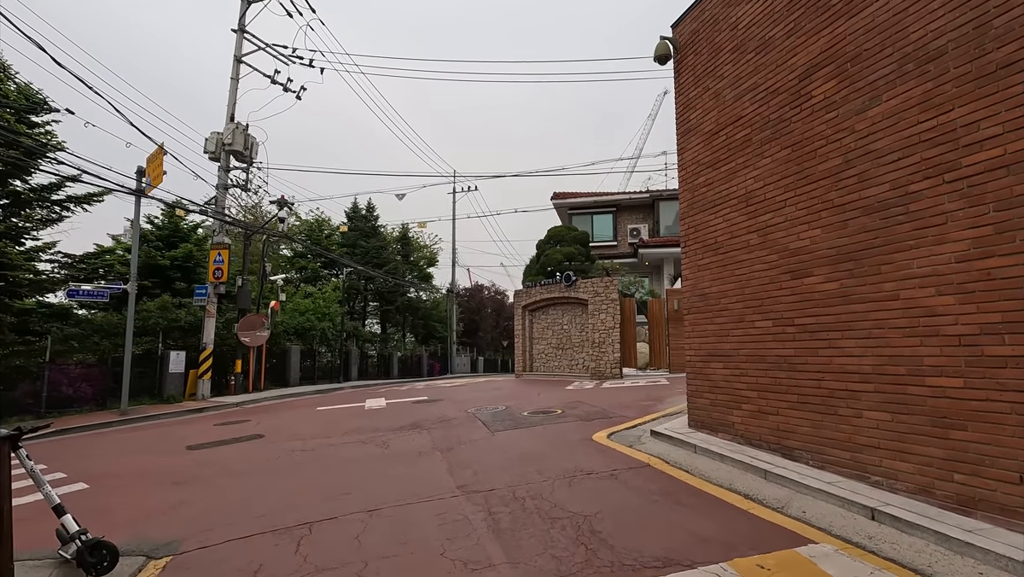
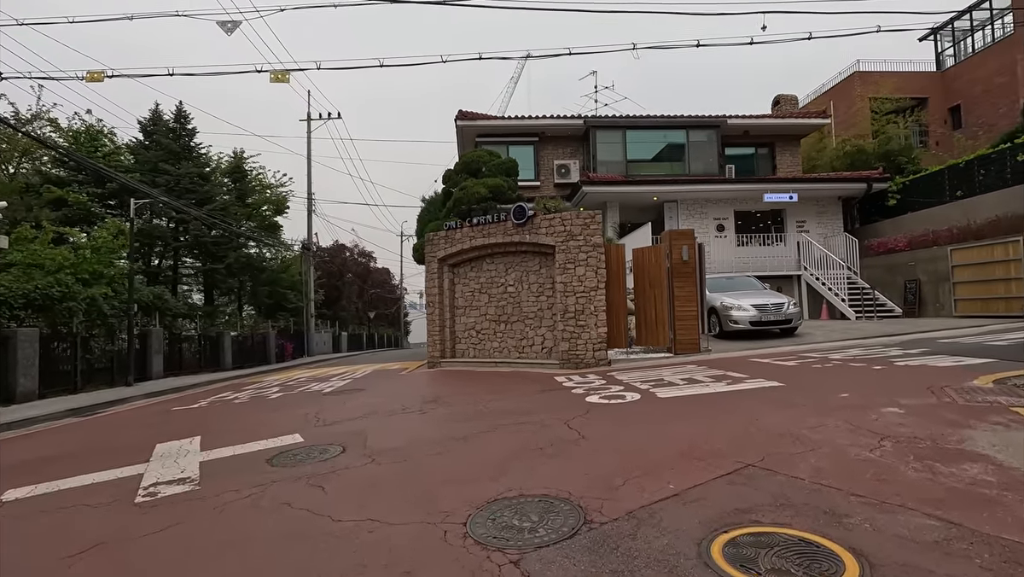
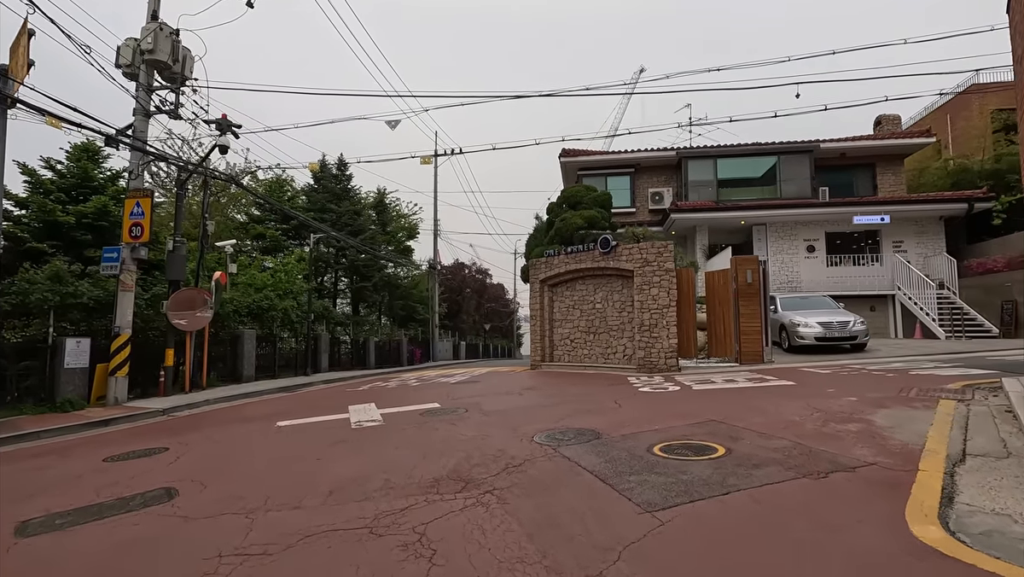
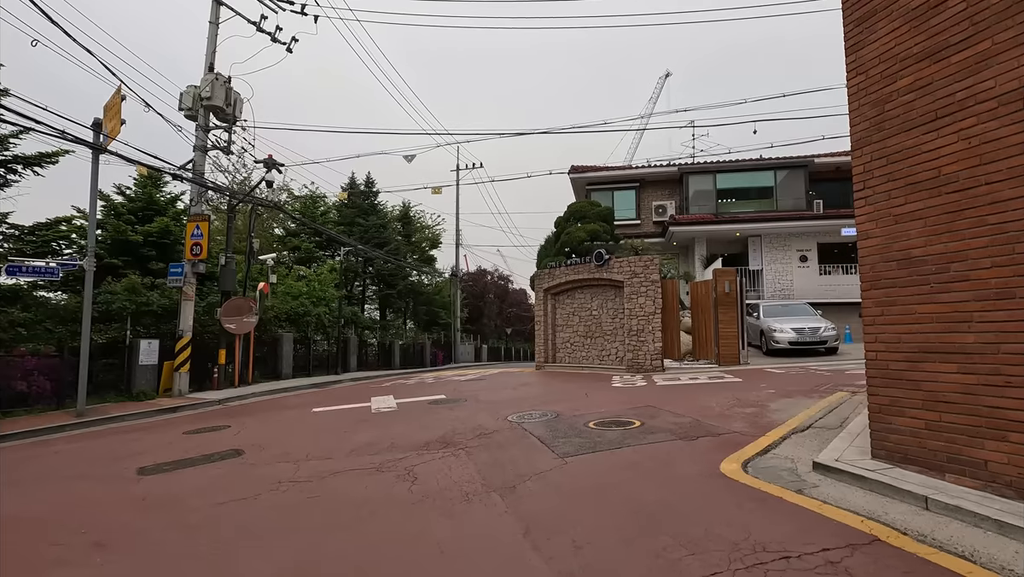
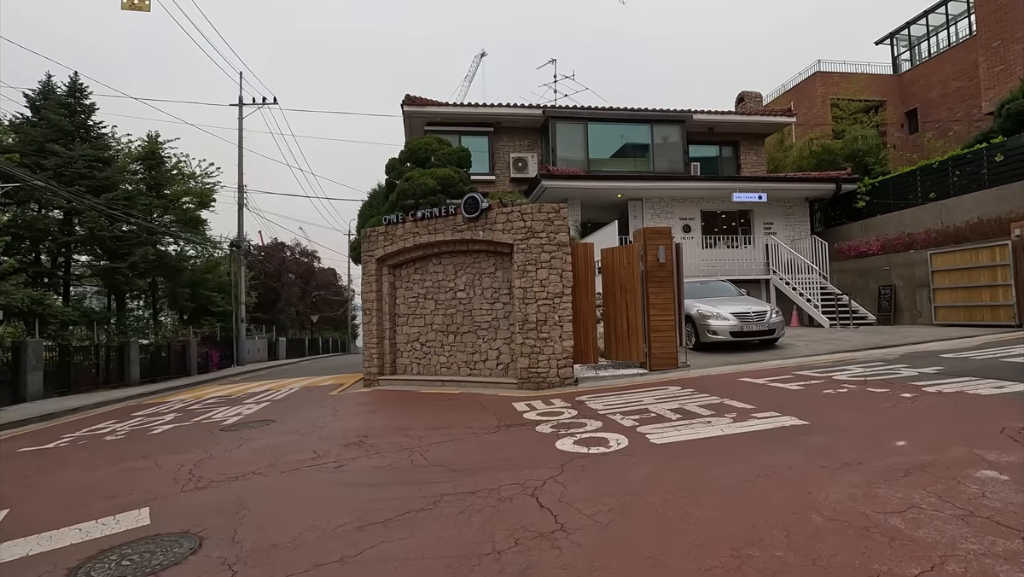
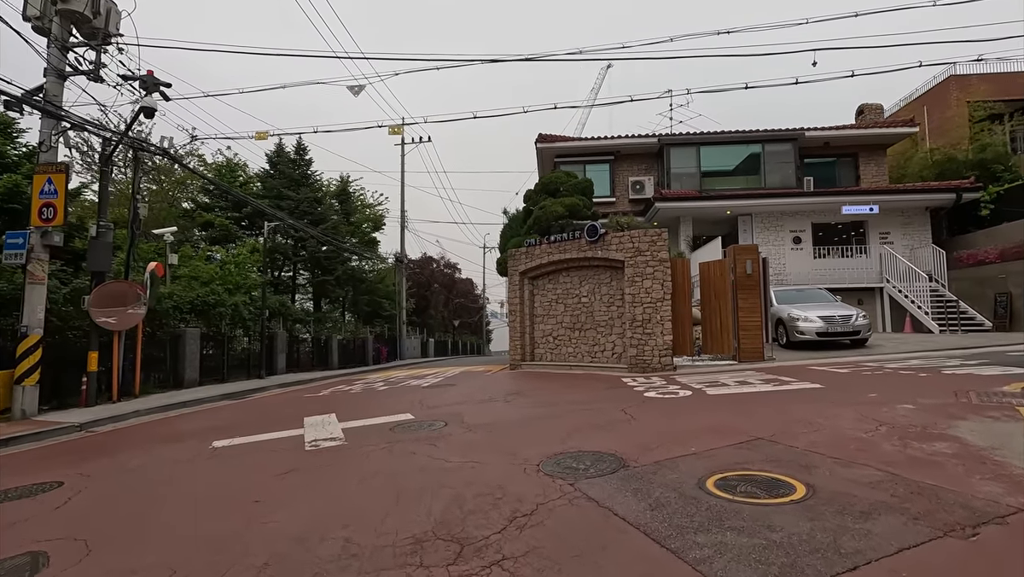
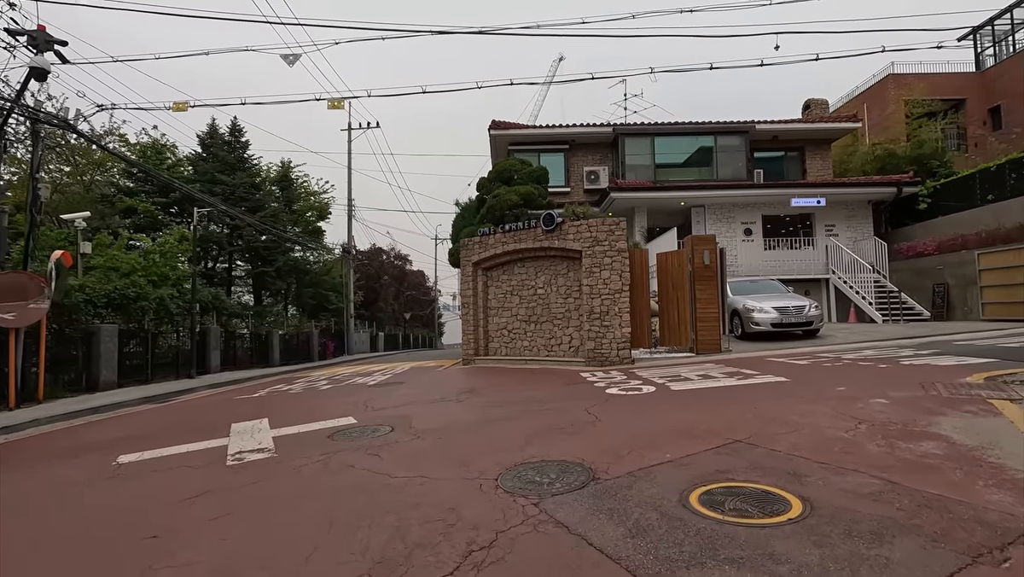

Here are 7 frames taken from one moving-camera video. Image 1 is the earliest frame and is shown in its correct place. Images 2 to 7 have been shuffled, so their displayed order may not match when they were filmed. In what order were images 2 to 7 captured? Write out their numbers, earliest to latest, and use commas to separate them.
4, 3, 6, 7, 2, 5
